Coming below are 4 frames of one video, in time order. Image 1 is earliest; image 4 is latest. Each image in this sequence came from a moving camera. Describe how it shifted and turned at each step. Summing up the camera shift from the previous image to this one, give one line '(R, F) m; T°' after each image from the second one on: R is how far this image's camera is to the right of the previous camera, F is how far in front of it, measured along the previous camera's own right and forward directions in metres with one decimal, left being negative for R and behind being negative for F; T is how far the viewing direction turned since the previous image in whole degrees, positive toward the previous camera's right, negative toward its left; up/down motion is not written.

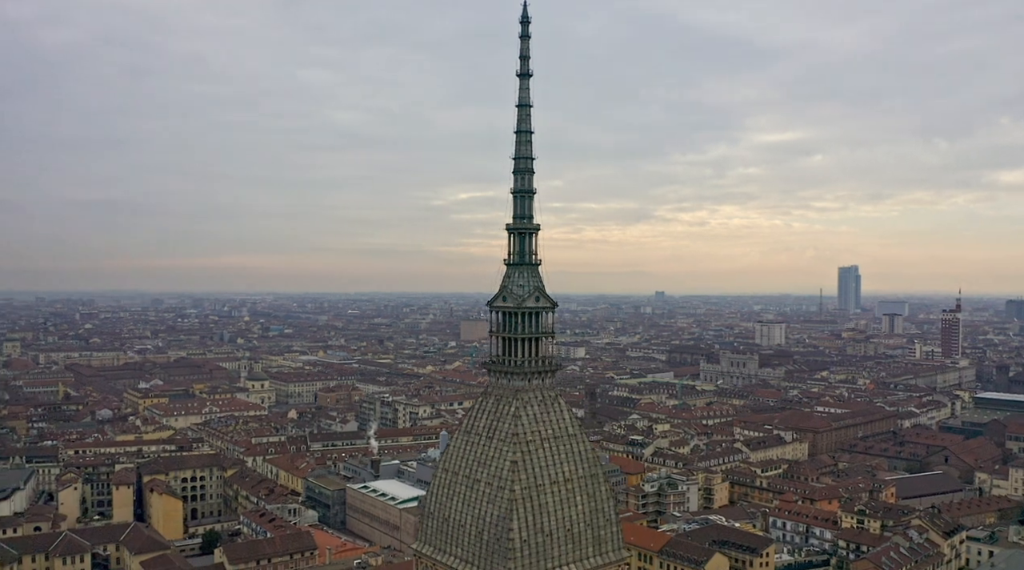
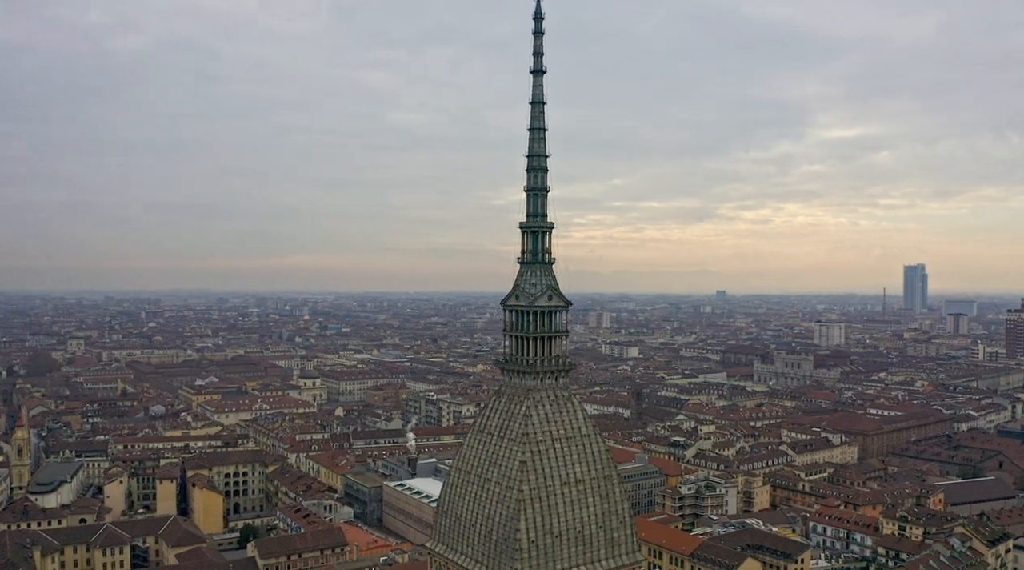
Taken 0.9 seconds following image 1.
(+2.0, +0.5) m; -4°
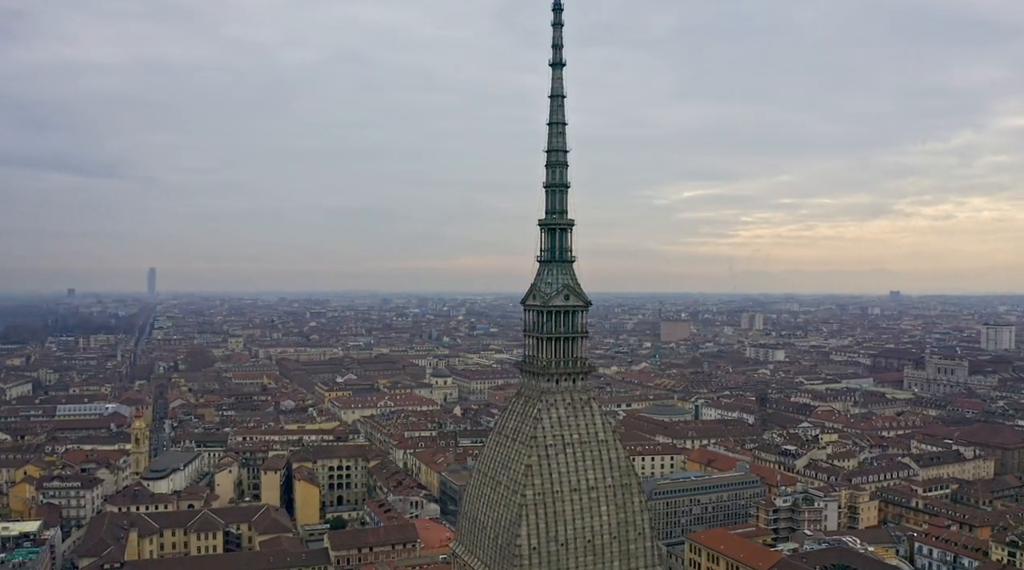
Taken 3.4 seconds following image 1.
(+5.8, +1.5) m; -11°
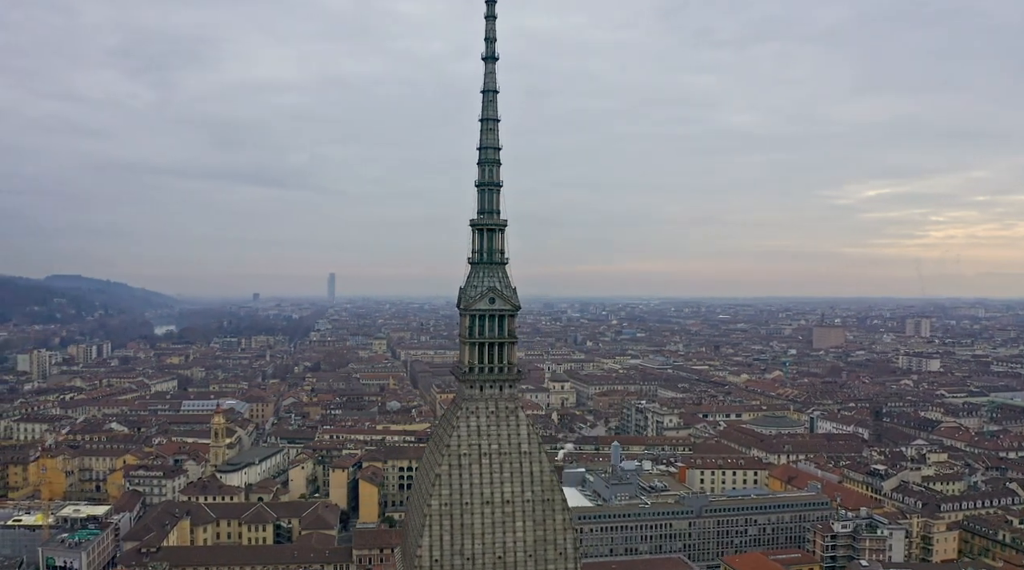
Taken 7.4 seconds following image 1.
(+9.4, +2.0) m; -12°
